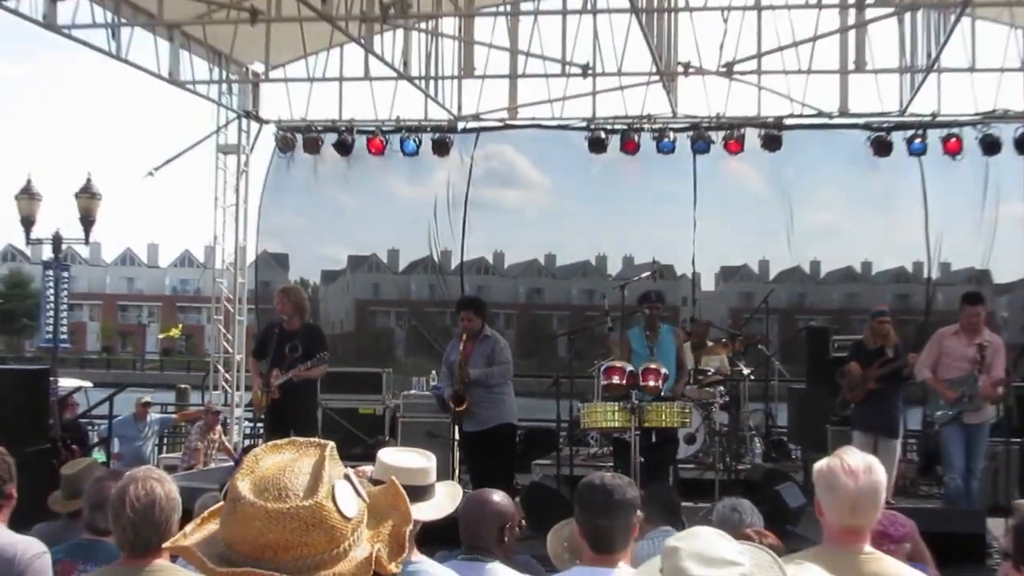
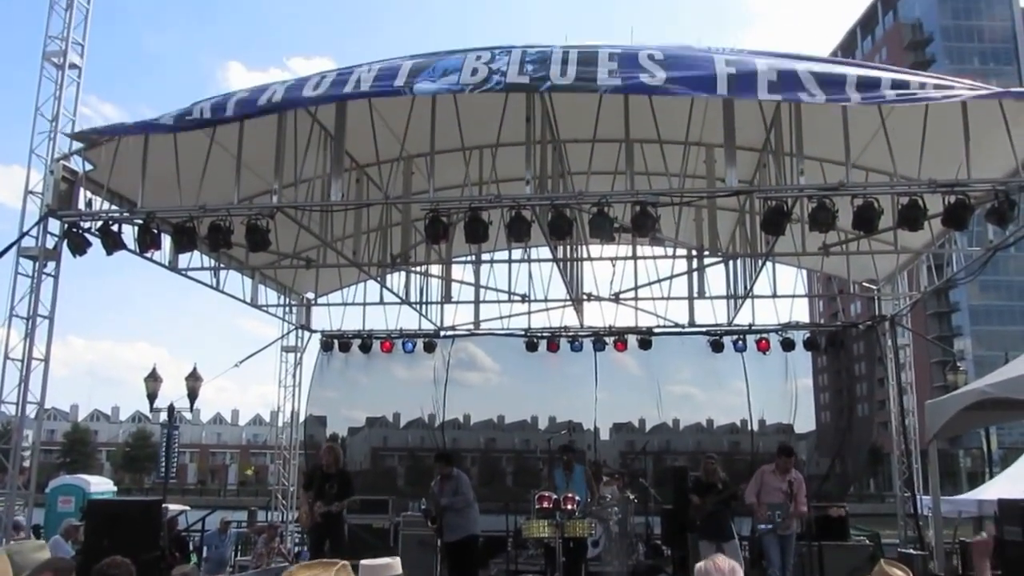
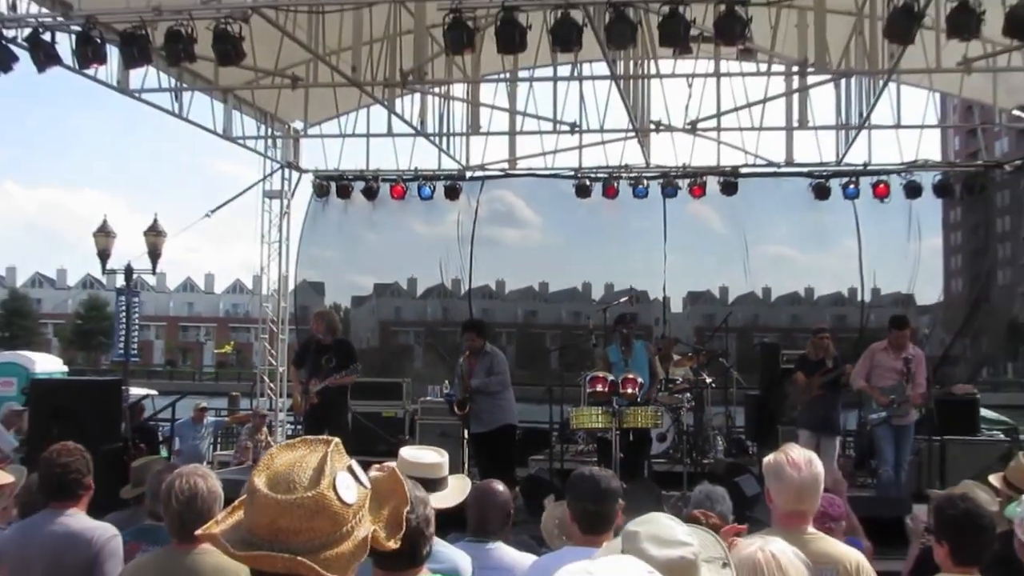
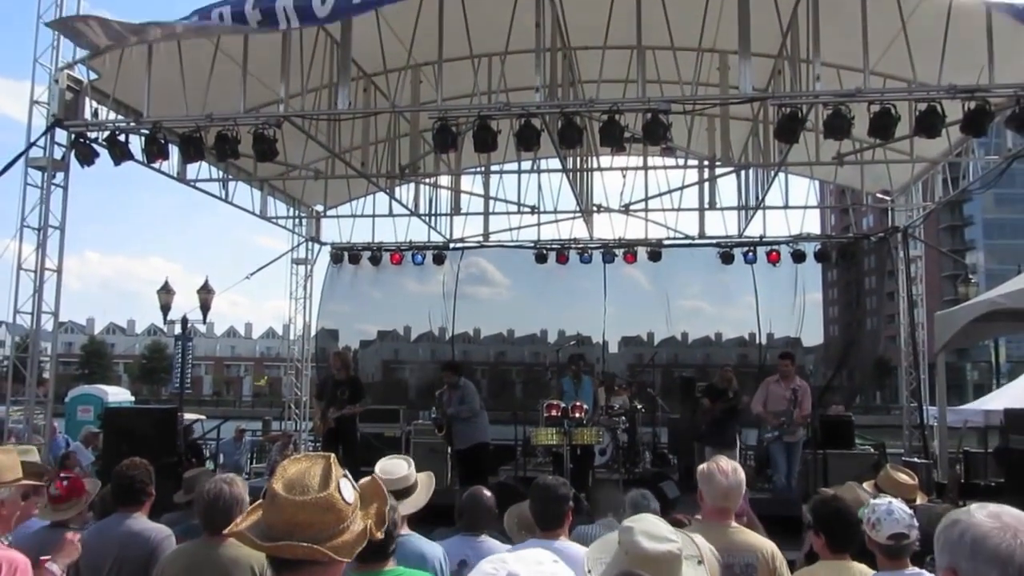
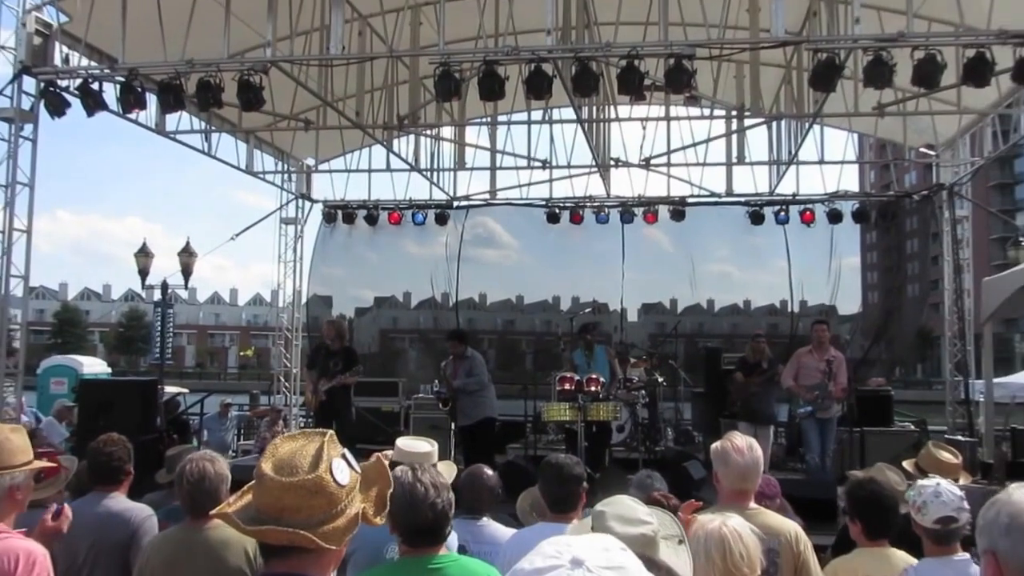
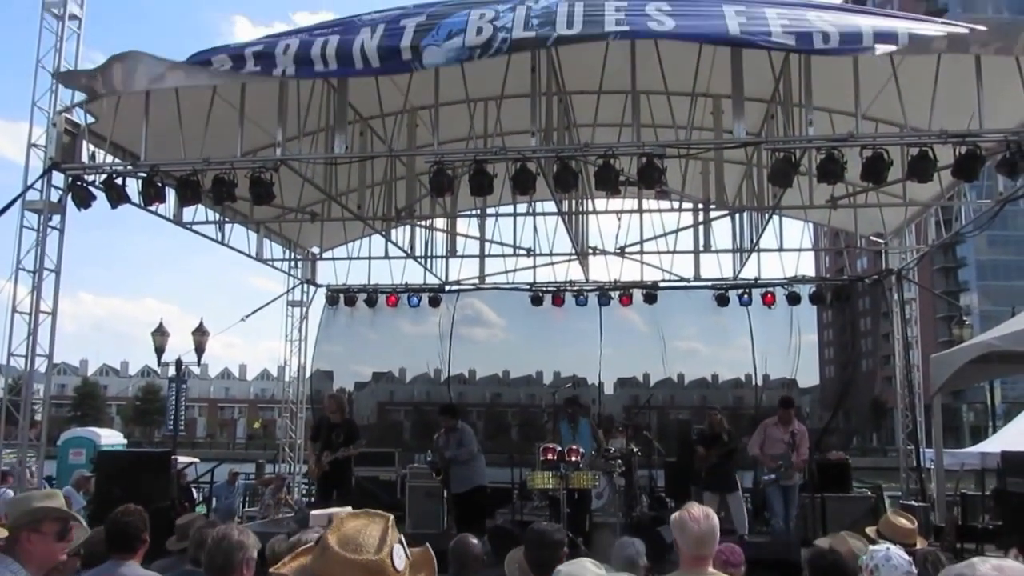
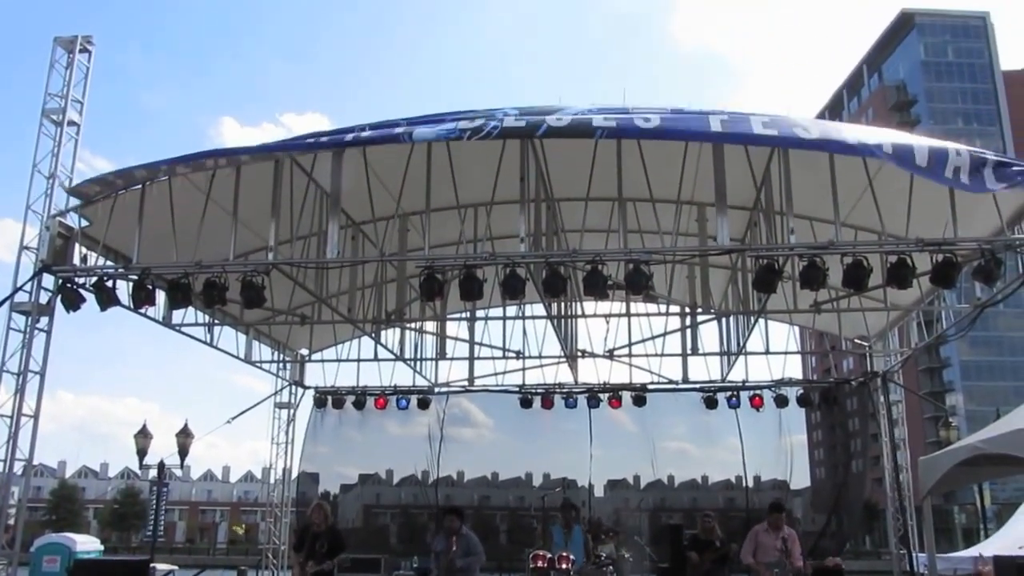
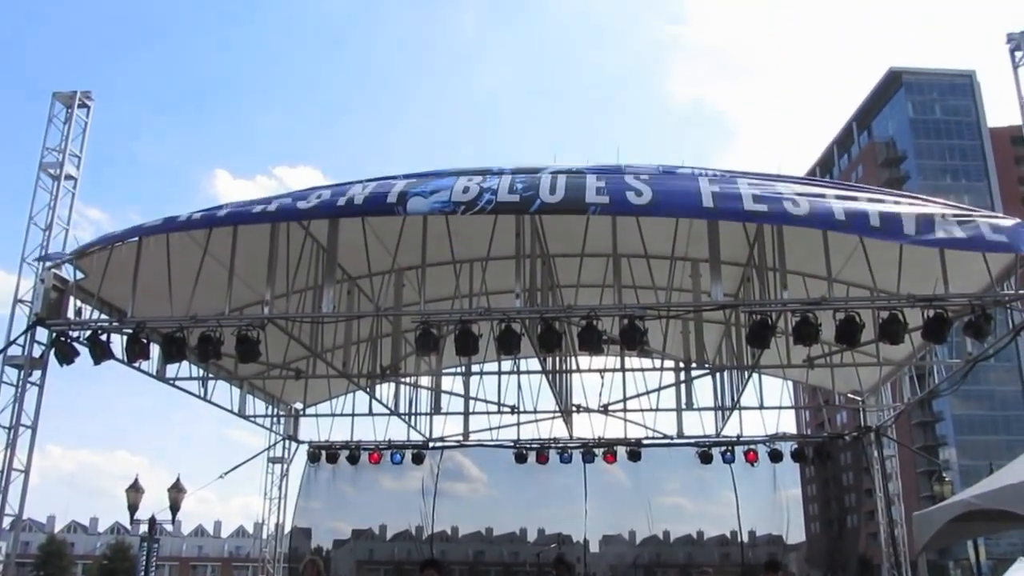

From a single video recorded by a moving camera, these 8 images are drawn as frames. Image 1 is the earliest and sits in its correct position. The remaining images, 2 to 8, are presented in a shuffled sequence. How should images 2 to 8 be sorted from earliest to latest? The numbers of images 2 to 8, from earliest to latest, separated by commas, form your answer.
3, 5, 4, 6, 2, 7, 8
